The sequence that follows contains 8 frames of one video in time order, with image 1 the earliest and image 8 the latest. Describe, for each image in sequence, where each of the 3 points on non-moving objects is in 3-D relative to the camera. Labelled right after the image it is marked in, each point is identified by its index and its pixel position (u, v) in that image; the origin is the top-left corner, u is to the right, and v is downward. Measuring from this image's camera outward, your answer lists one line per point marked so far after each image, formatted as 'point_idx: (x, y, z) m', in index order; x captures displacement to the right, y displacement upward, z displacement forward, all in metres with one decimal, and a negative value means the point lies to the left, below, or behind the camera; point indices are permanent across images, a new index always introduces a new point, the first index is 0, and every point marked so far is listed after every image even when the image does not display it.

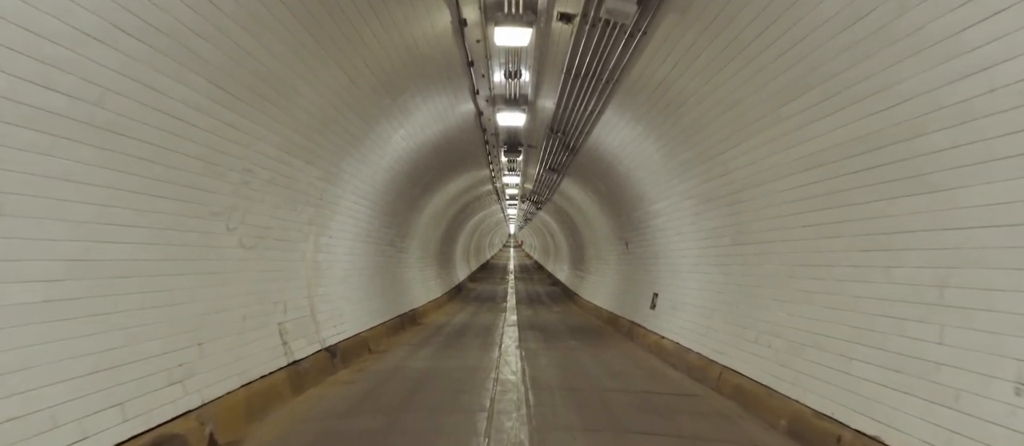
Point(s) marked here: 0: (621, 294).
0: (+3.2, -2.0, +9.5) m
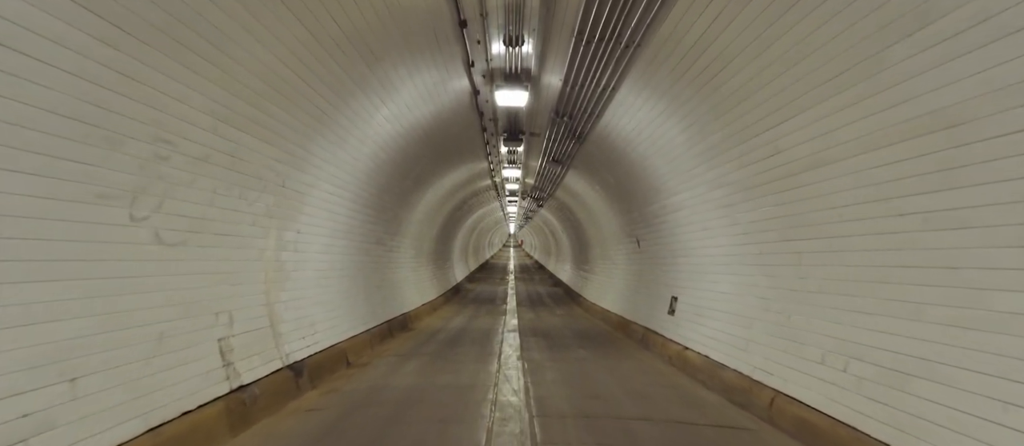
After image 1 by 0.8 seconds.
0: (+3.2, -1.9, +8.7) m
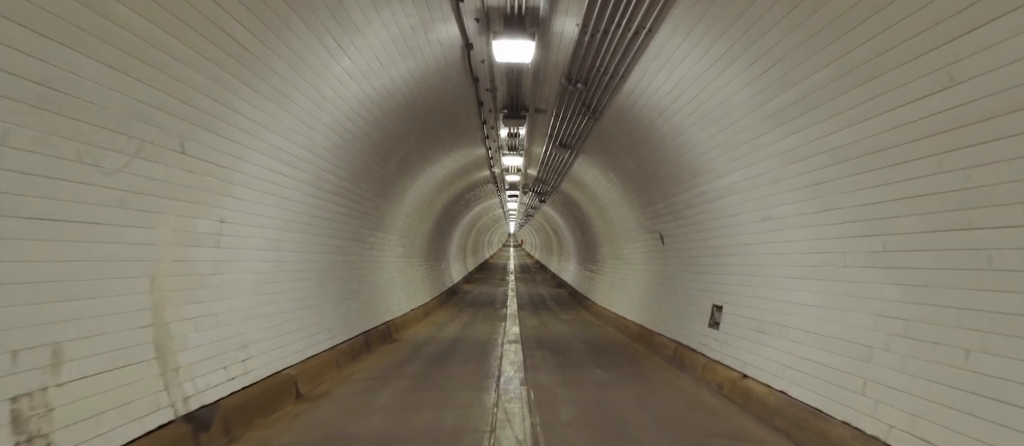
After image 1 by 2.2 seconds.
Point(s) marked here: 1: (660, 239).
0: (+3.3, -1.8, +7.5) m
1: (+3.3, -0.3, +7.3) m
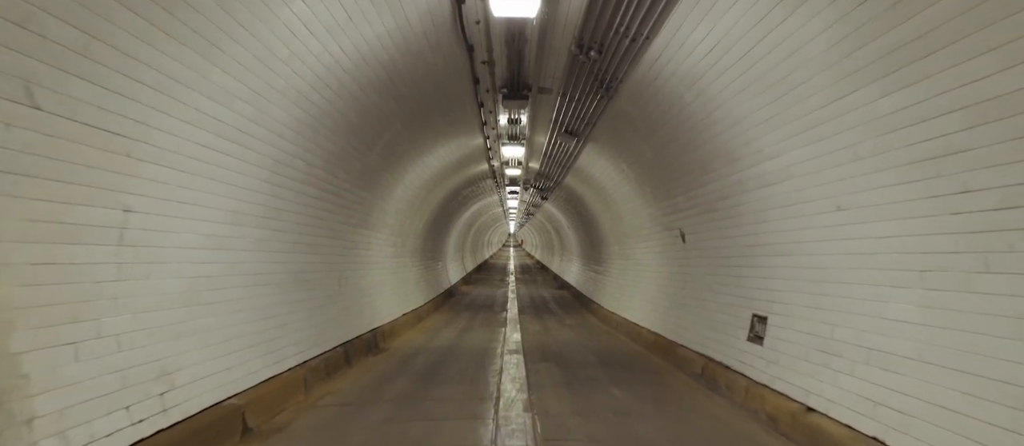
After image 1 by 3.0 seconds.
0: (+3.3, -1.7, +6.7) m
1: (+3.3, -0.3, +6.5) m
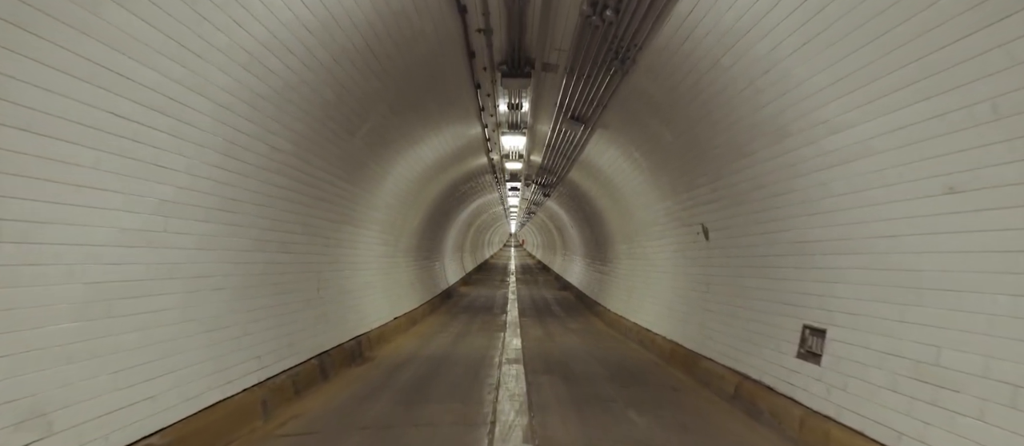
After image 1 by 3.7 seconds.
0: (+3.3, -1.6, +5.9) m
1: (+3.3, -0.2, +5.7) m
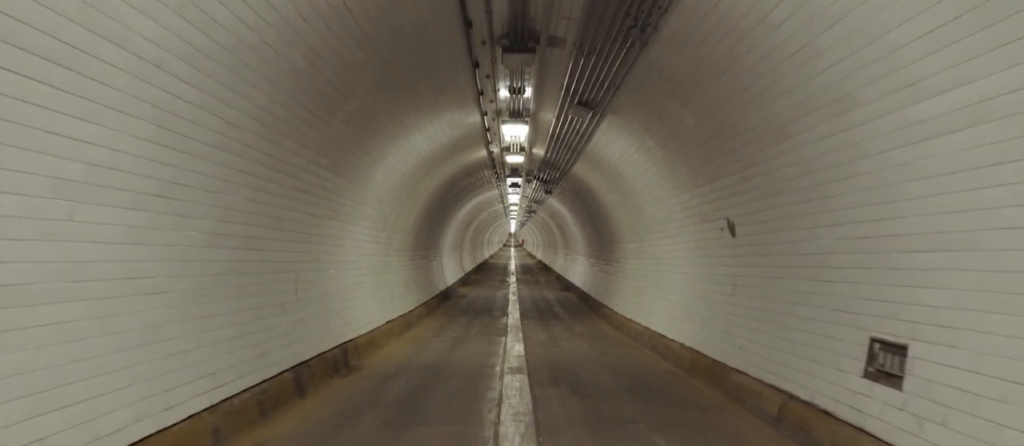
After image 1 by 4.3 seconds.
0: (+3.3, -1.5, +5.3) m
1: (+3.3, -0.1, +5.1) m
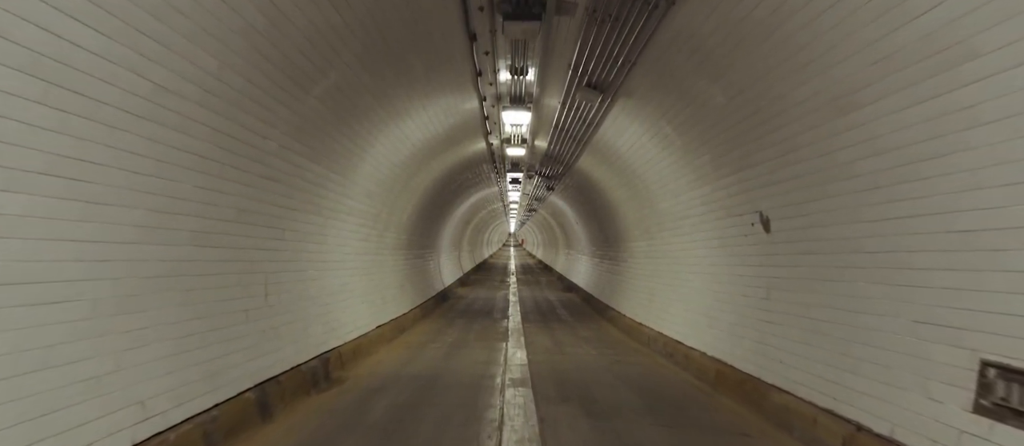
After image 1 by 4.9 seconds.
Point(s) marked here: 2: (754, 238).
0: (+3.3, -1.5, +4.7) m
1: (+3.4, 0.0, +4.5) m
2: (+3.4, -0.3, +4.7) m
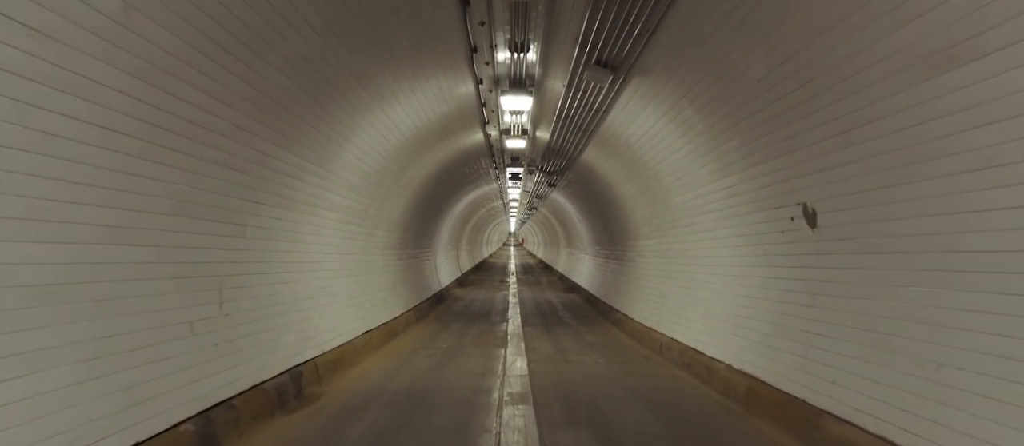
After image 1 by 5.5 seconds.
0: (+3.3, -1.4, +4.0) m
1: (+3.3, +0.1, +3.8) m
2: (+3.4, -0.2, +4.1) m
